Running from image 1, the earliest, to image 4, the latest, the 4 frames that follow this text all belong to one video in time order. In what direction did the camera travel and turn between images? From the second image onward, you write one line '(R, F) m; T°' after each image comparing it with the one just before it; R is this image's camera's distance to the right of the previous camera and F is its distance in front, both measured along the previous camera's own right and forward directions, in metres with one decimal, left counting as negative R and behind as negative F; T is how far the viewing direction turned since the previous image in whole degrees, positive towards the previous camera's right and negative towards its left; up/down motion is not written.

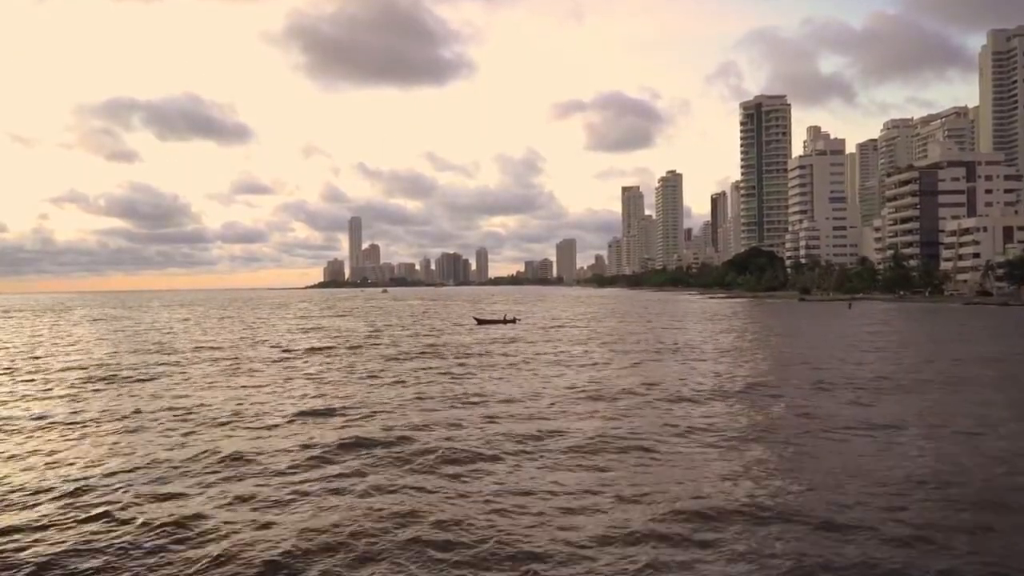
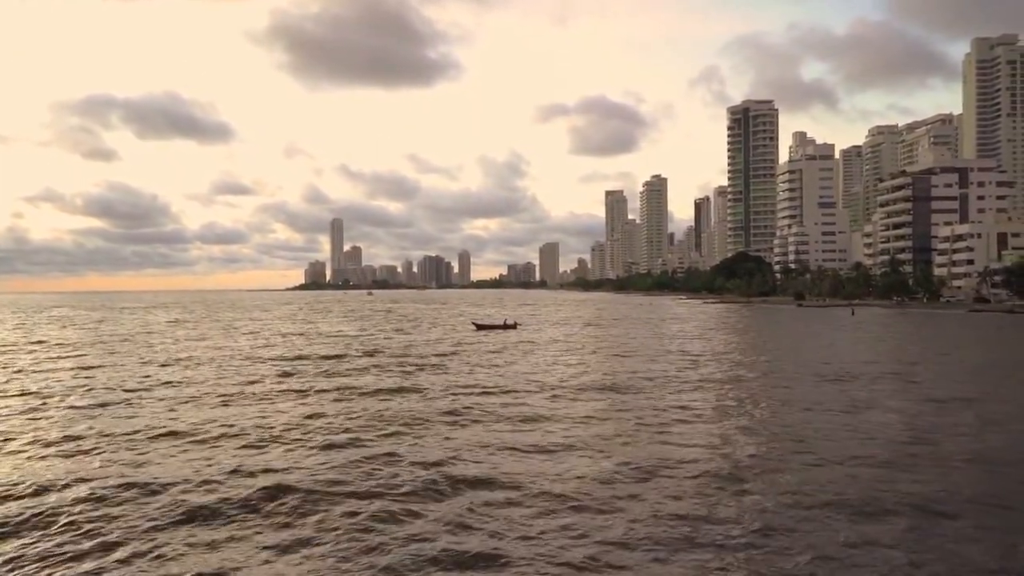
(-1.6, +2.5) m; +1°
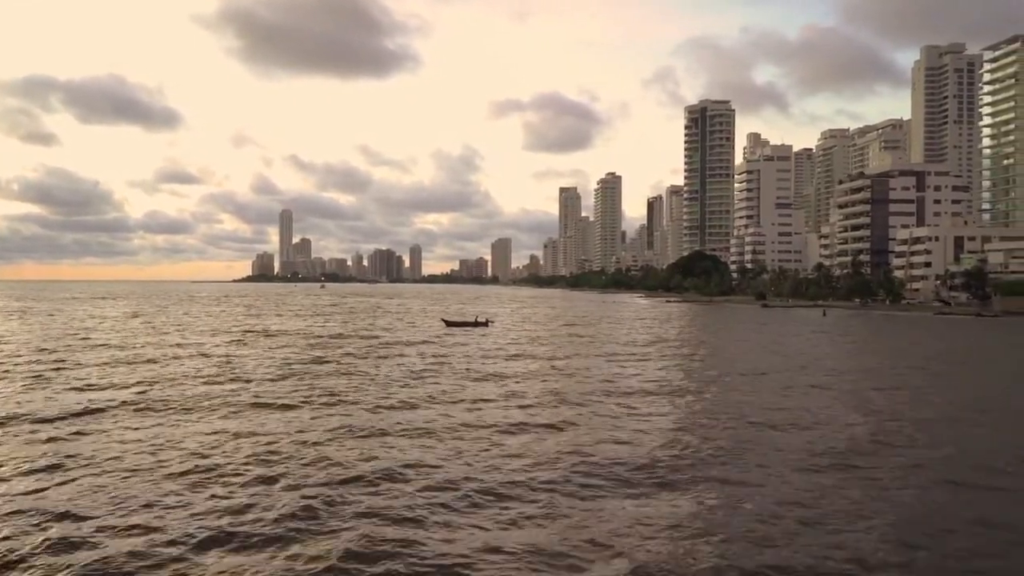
(-1.8, +2.7) m; +3°
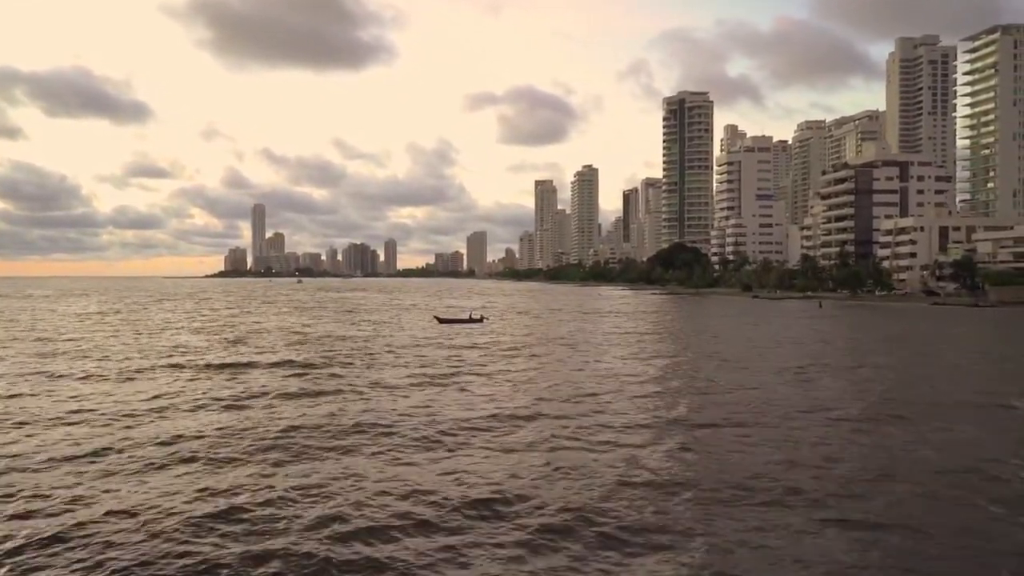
(-1.6, +2.1) m; +2°
